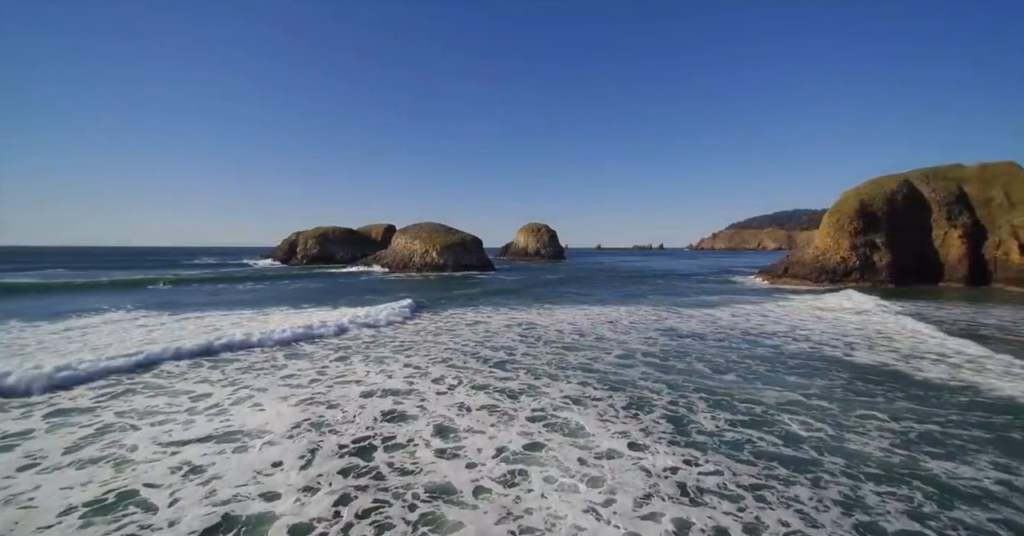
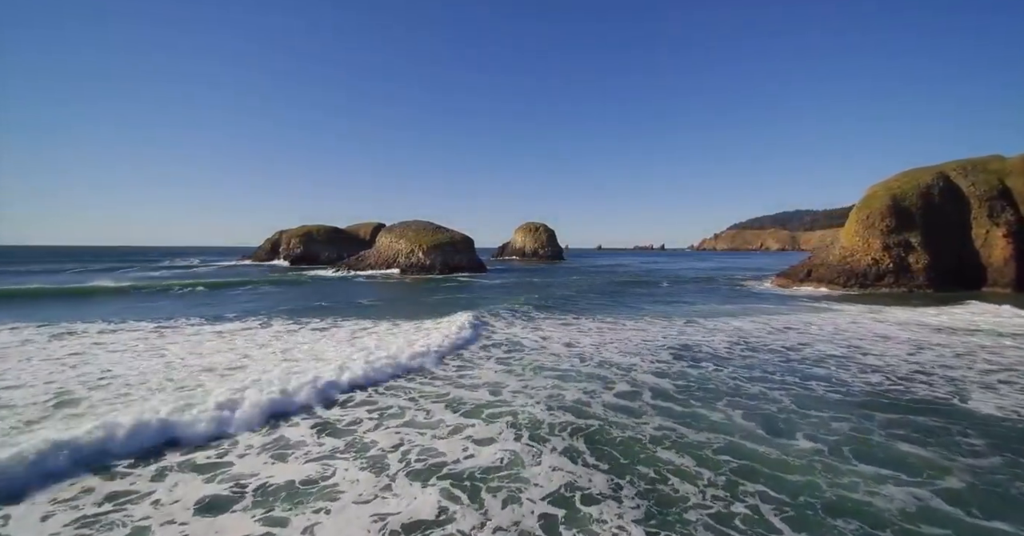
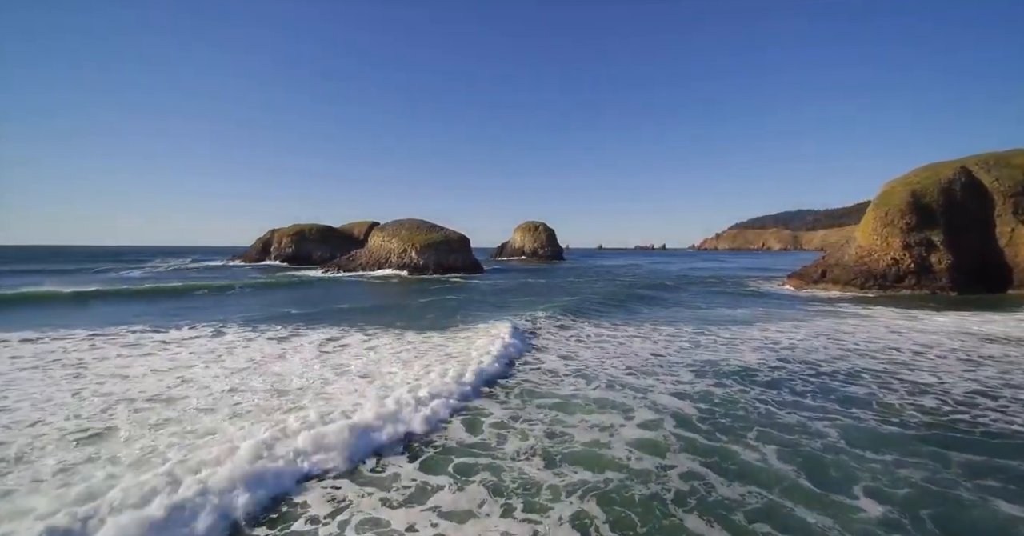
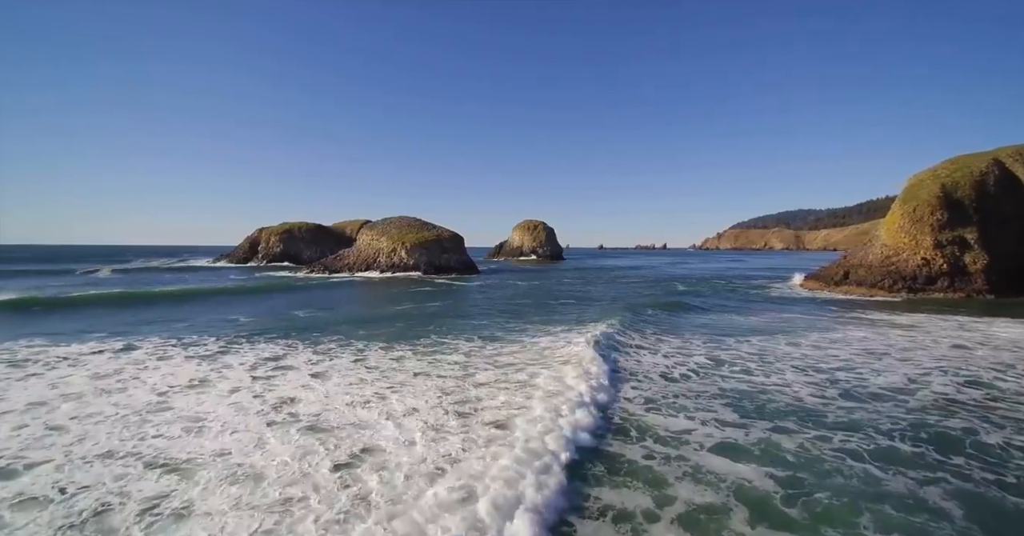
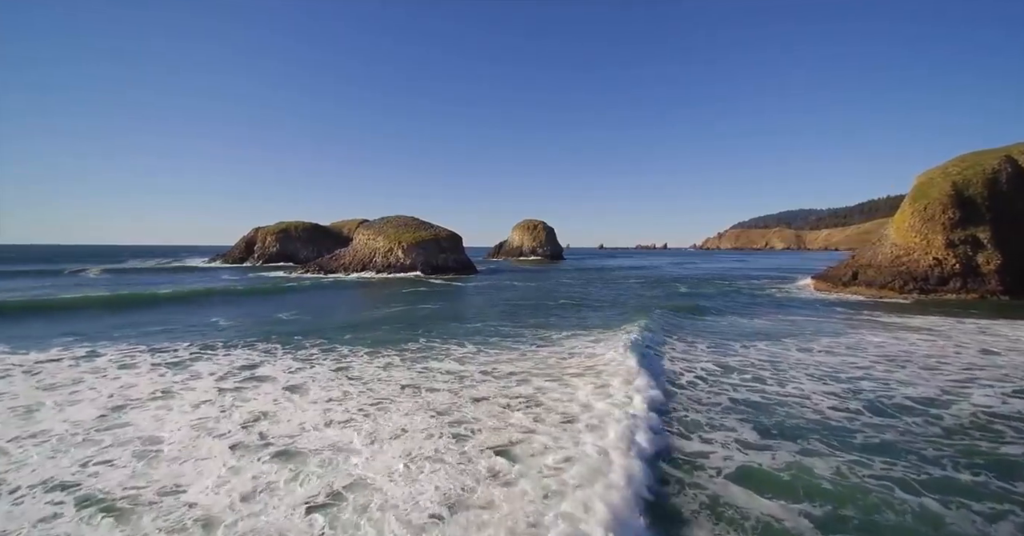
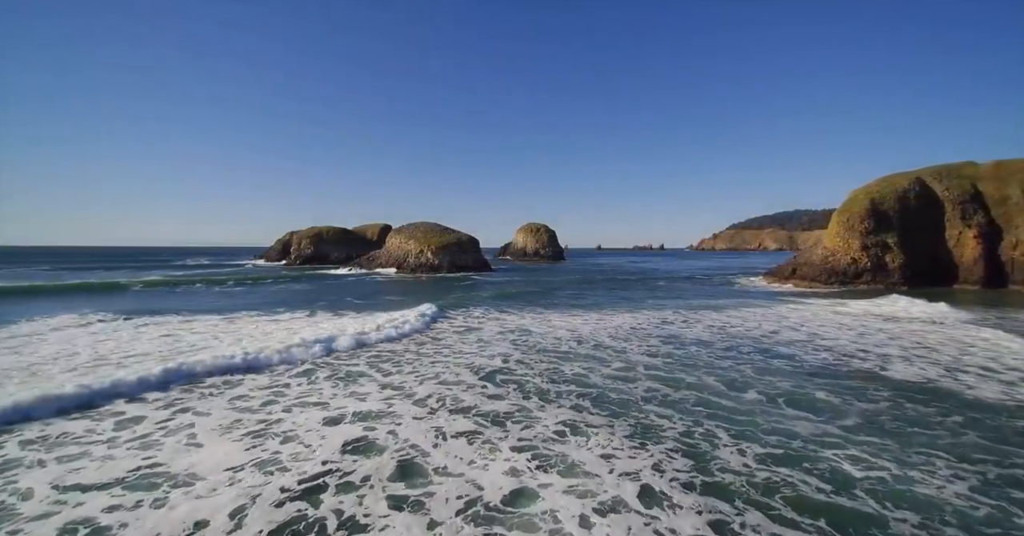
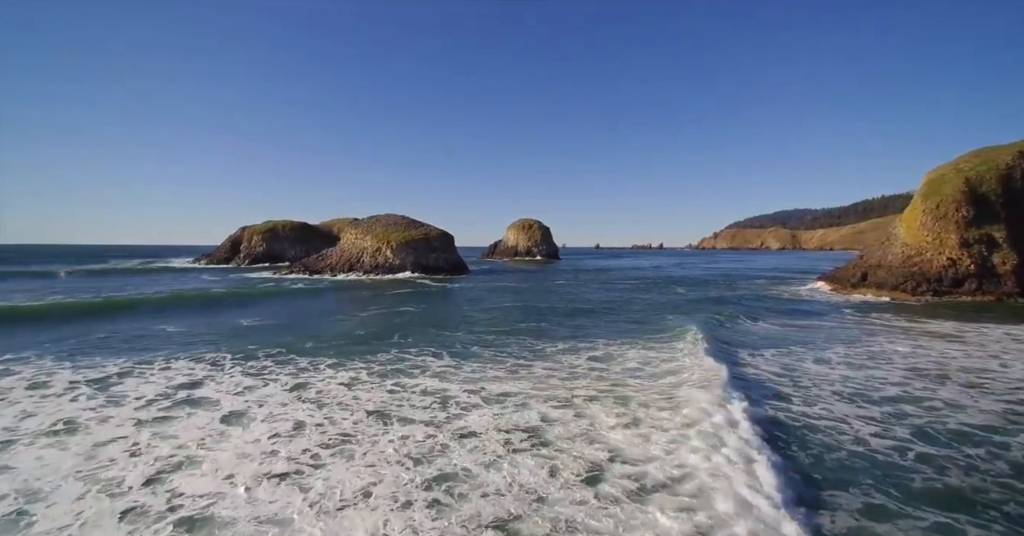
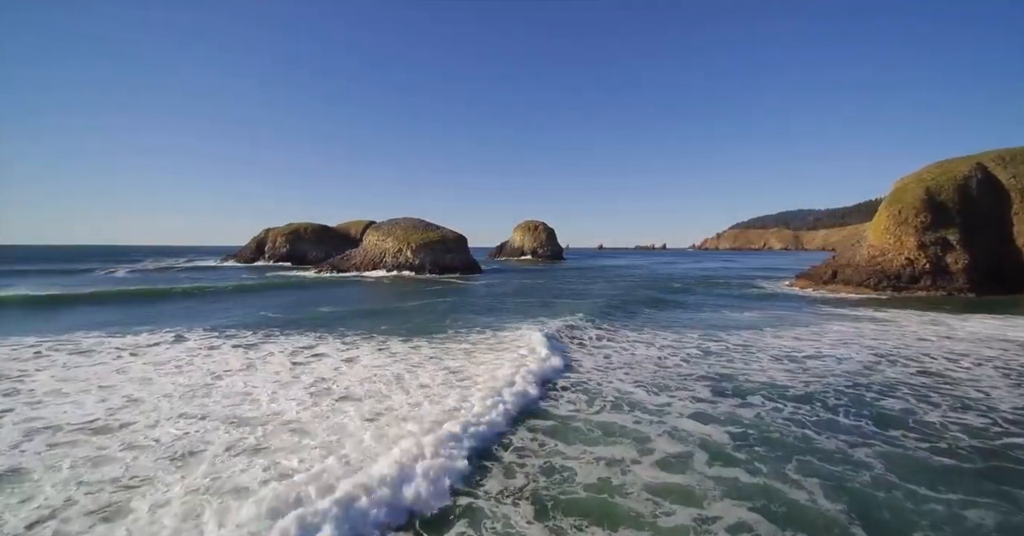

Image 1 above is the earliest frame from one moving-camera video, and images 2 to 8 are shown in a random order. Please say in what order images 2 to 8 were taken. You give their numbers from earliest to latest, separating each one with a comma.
6, 2, 3, 8, 4, 5, 7
